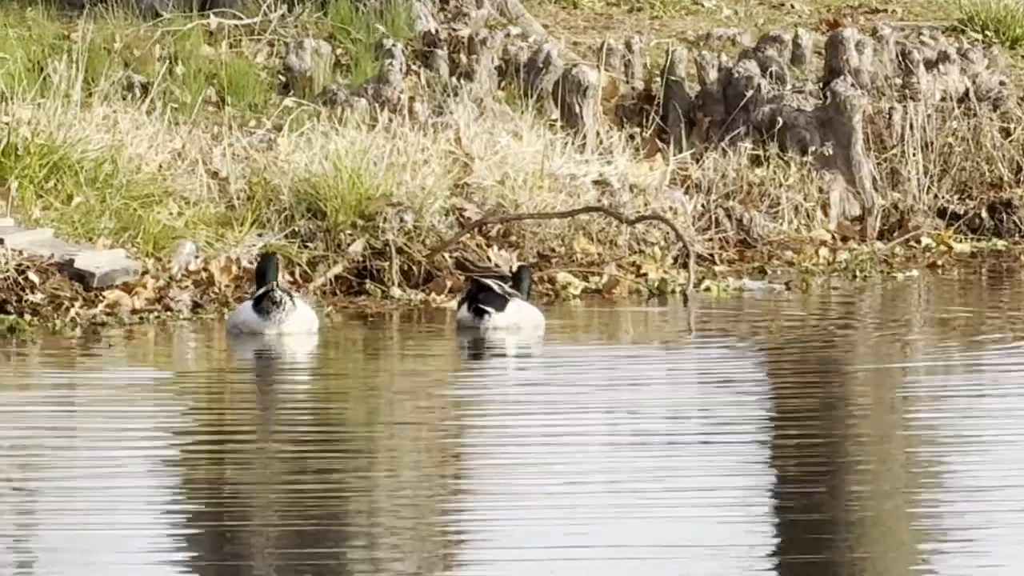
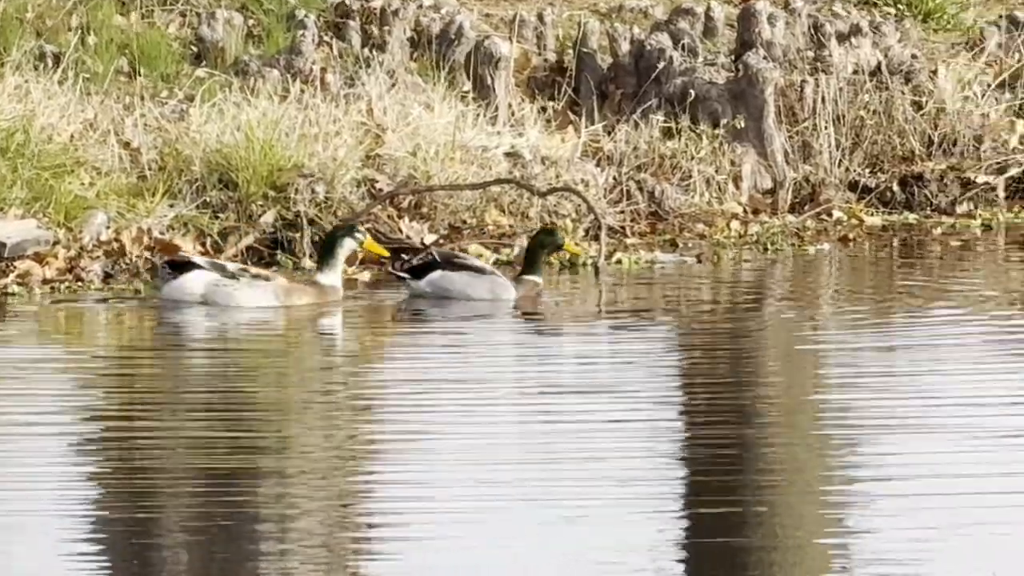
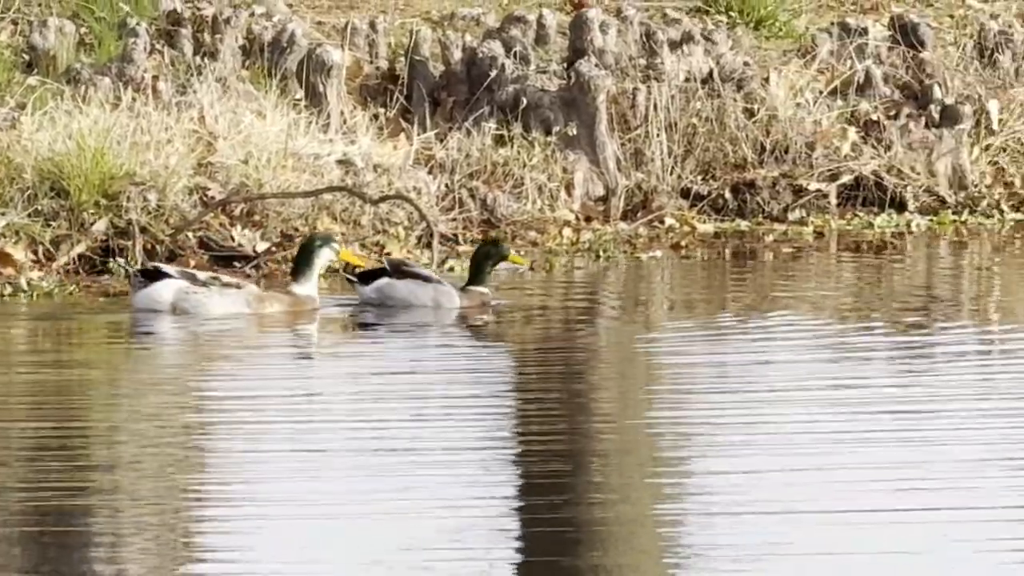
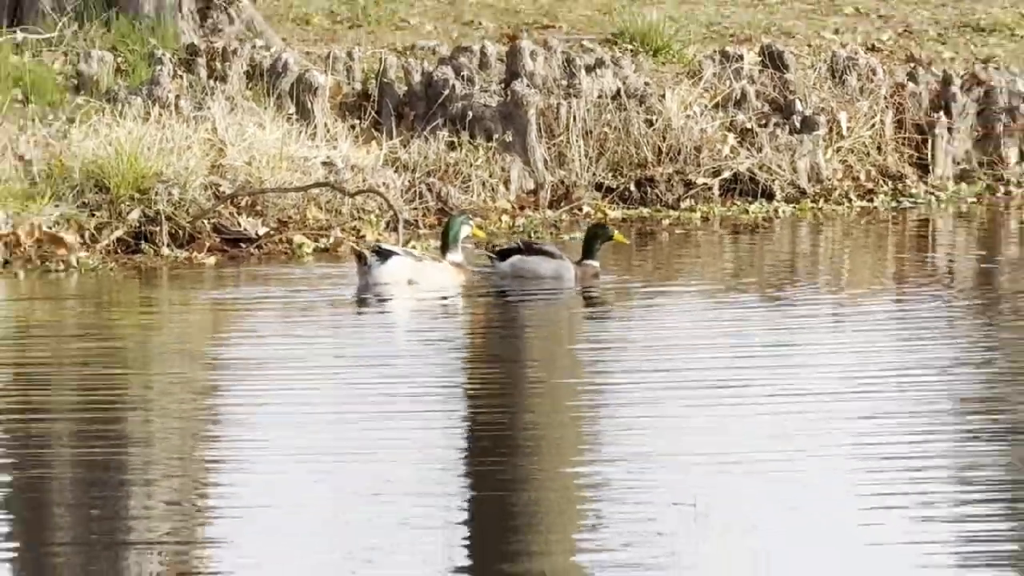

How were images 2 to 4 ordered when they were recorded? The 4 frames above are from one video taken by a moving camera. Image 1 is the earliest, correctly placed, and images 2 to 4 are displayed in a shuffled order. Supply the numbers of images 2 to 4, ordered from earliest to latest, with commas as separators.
2, 3, 4
